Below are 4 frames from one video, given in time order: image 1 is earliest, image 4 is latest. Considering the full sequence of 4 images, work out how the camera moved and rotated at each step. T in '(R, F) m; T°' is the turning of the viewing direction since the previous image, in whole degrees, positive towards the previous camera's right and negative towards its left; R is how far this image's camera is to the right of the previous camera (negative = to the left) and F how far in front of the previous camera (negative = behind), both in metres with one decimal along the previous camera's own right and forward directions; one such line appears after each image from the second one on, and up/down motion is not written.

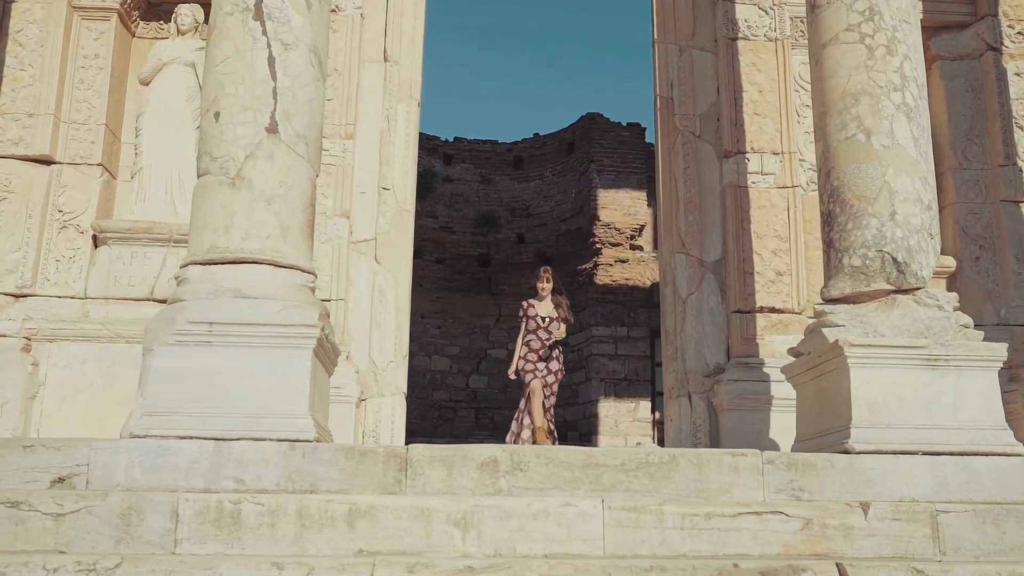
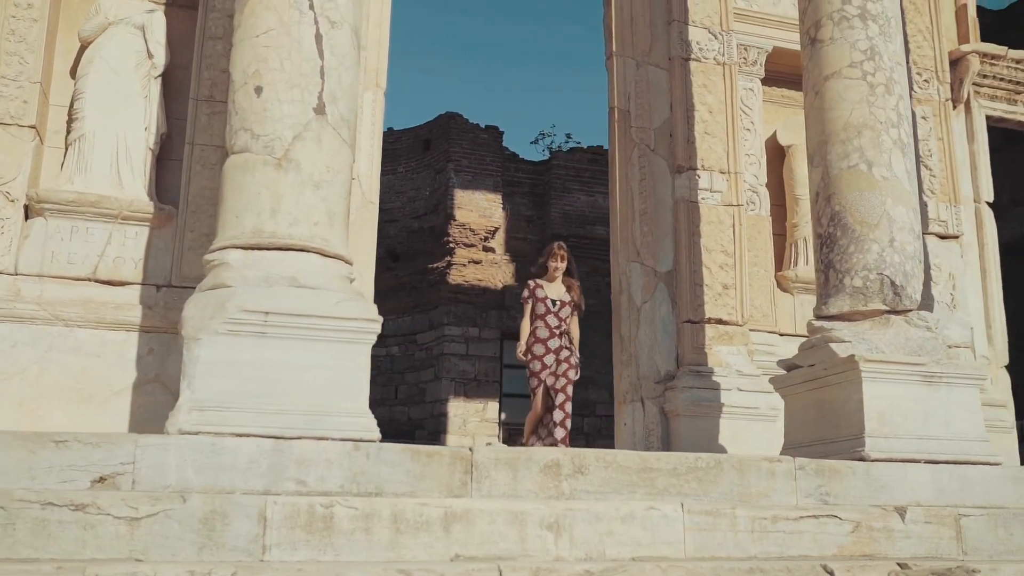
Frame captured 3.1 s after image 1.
(-1.4, +0.2) m; +13°
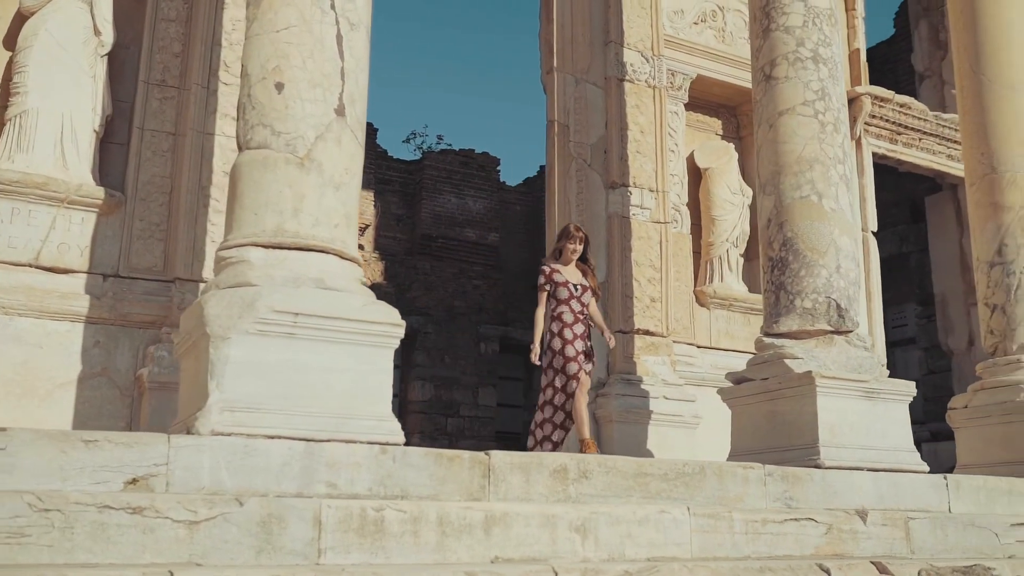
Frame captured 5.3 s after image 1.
(-1.0, -0.1) m; +11°
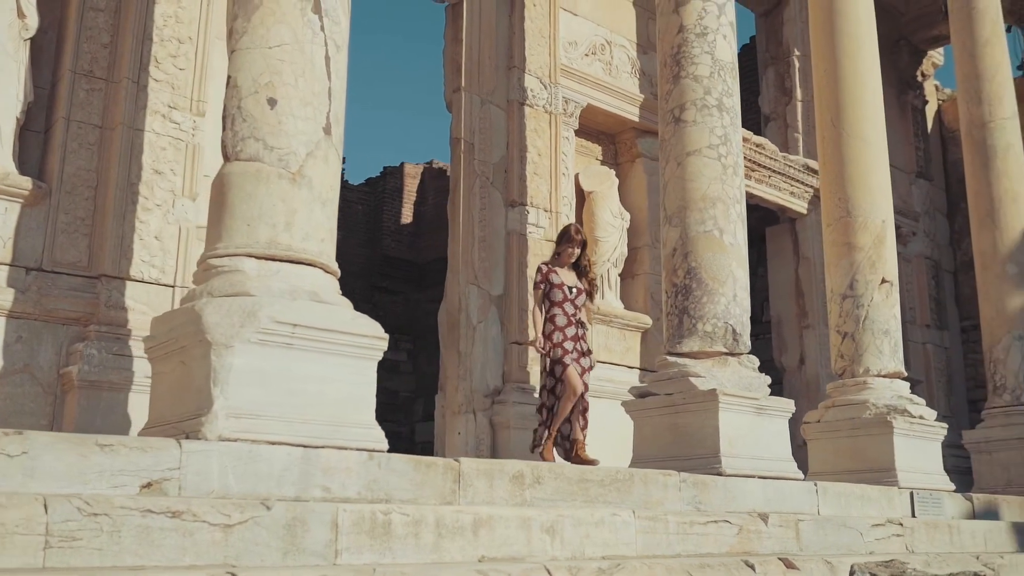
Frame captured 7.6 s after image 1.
(-1.0, -0.3) m; +12°
